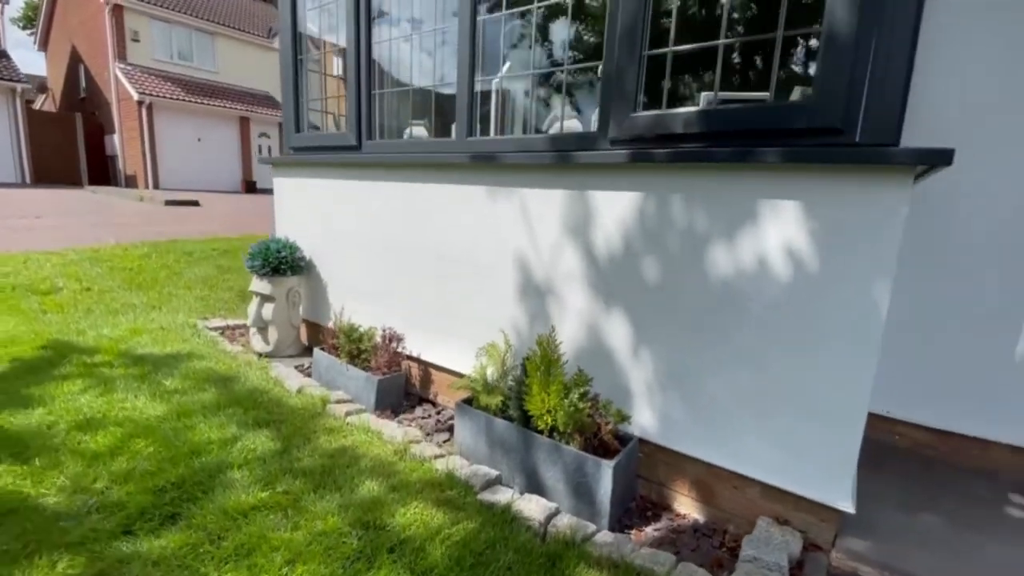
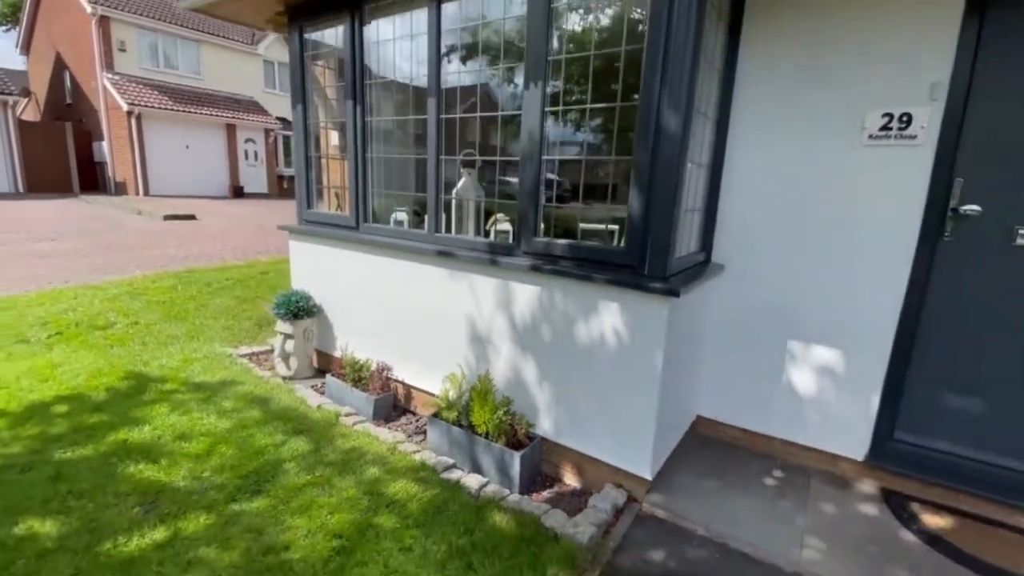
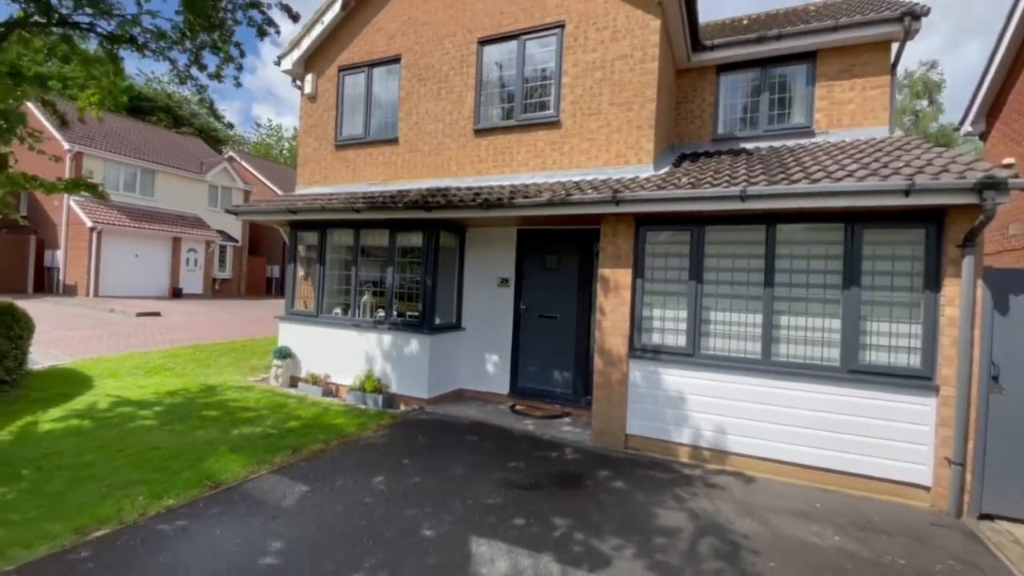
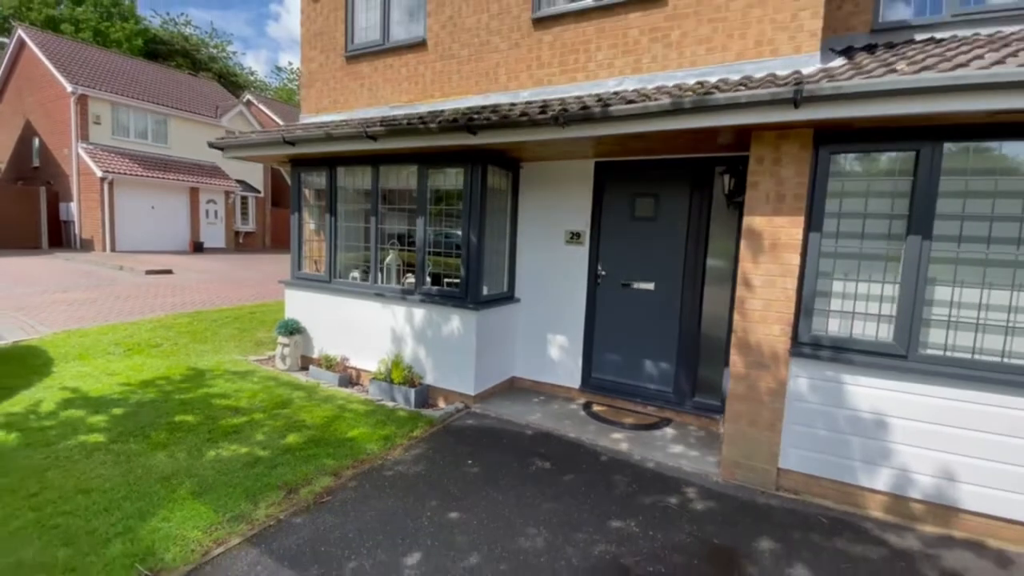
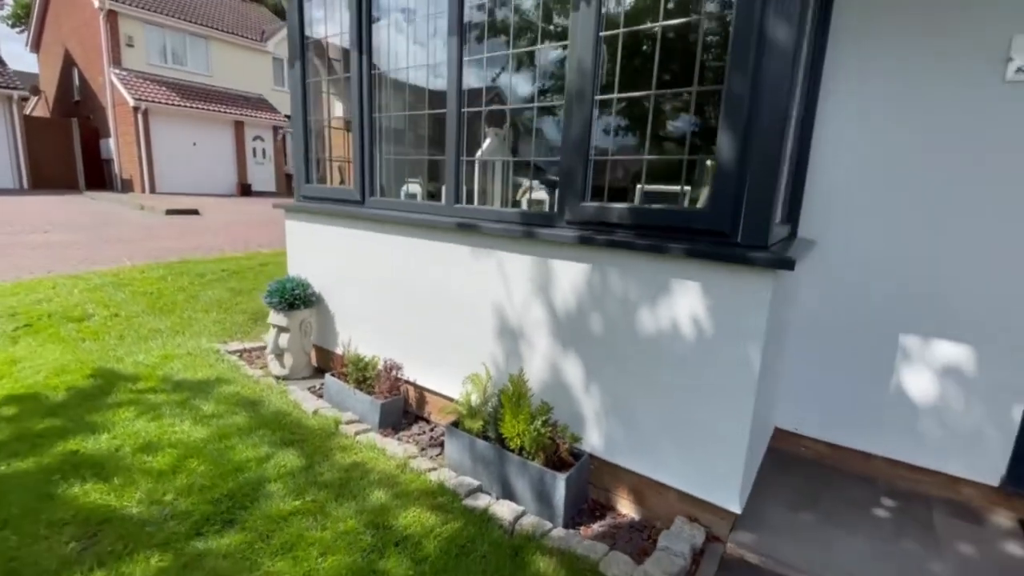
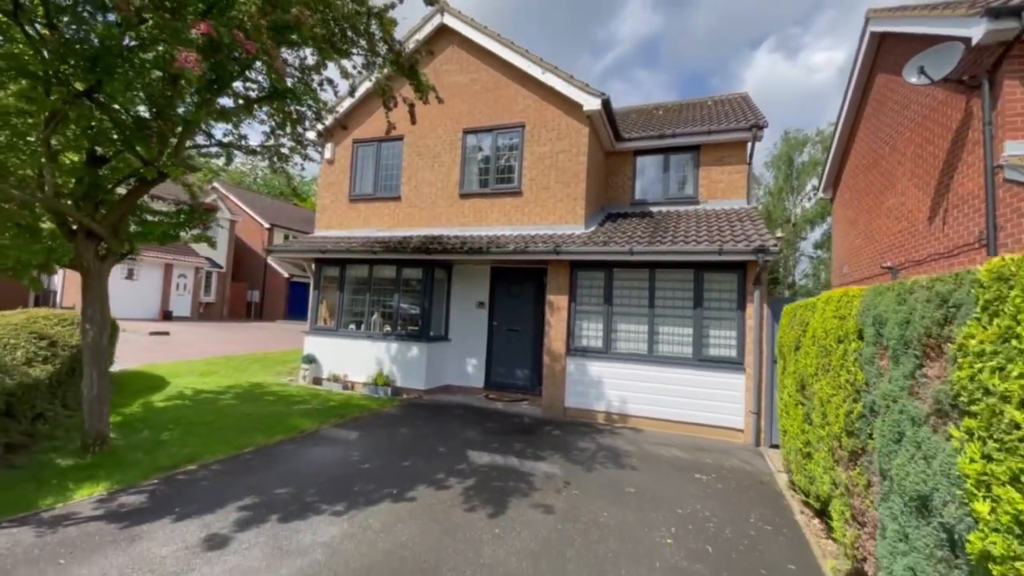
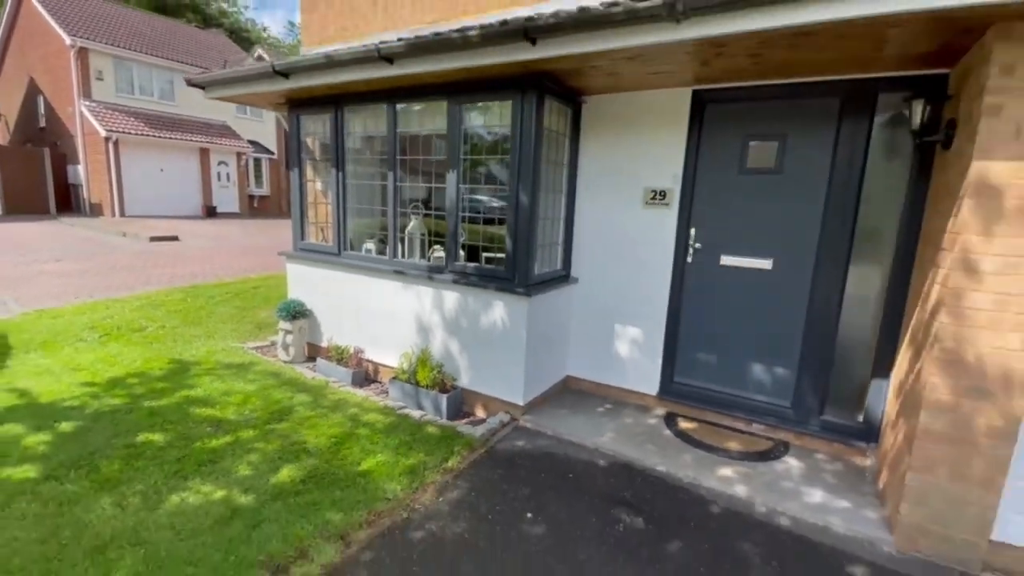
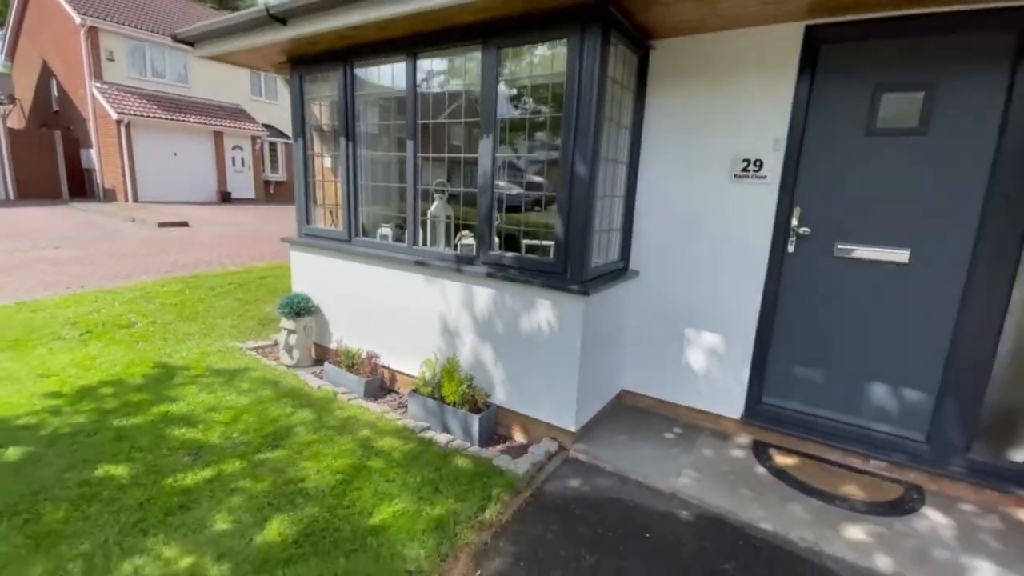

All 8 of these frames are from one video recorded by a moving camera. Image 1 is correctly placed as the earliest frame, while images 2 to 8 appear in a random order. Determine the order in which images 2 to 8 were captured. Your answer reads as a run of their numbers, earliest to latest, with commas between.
5, 2, 8, 7, 4, 3, 6
